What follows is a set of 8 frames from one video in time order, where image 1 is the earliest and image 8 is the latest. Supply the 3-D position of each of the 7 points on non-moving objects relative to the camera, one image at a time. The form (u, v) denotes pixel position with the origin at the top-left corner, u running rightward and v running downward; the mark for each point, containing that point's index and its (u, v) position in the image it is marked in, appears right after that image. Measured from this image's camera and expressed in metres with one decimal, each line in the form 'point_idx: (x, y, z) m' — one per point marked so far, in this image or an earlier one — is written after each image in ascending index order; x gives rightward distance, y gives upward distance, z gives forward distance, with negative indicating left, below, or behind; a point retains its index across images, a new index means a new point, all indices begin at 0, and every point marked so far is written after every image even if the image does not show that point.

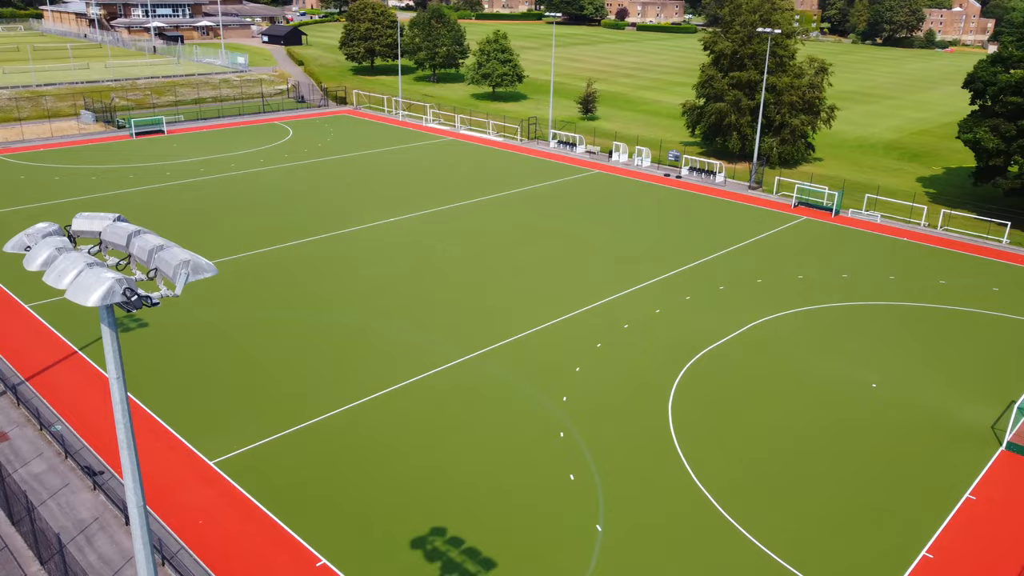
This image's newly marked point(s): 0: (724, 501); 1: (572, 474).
0: (+4.5, -4.6, +17.4) m
1: (+1.3, -4.1, +18.2) m
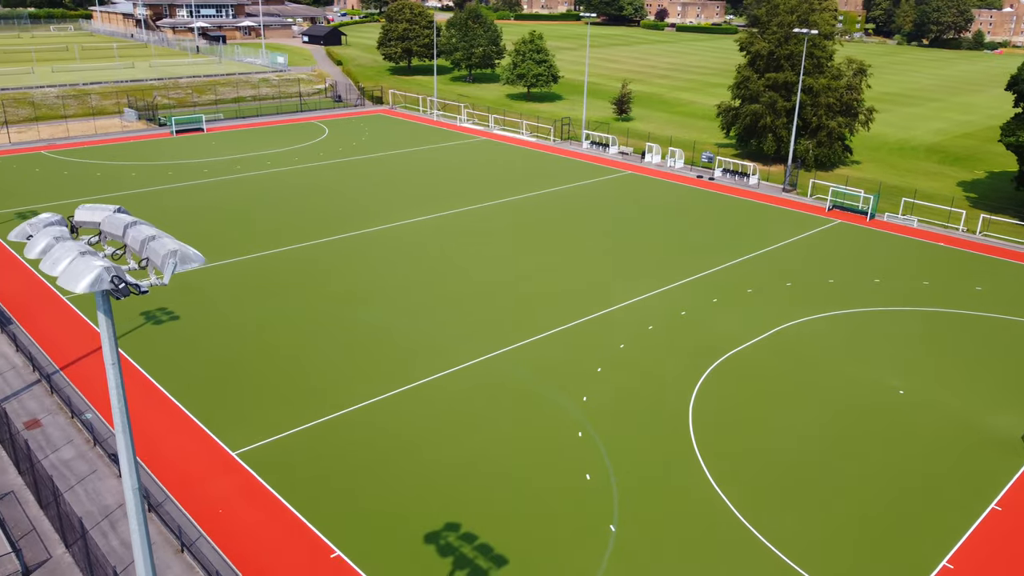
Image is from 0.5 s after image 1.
0: (+4.8, -4.6, +17.3) m
1: (+1.7, -4.1, +18.2) m
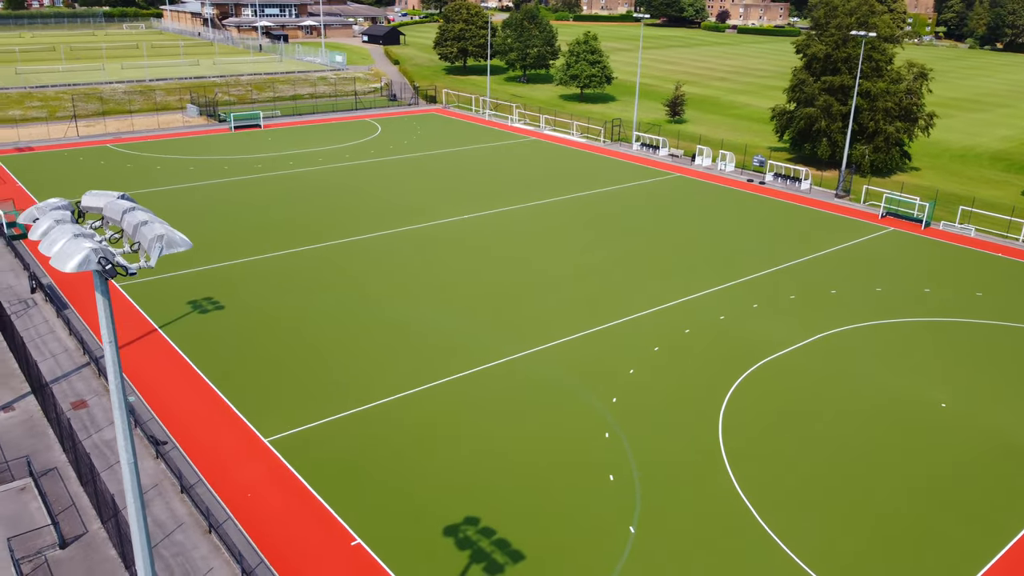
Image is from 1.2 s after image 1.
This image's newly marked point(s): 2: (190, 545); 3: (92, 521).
0: (+5.3, -4.7, +17.0) m
1: (+2.2, -4.2, +18.2) m
2: (-6.0, -4.8, +15.3) m
3: (-8.1, -4.5, +15.8) m
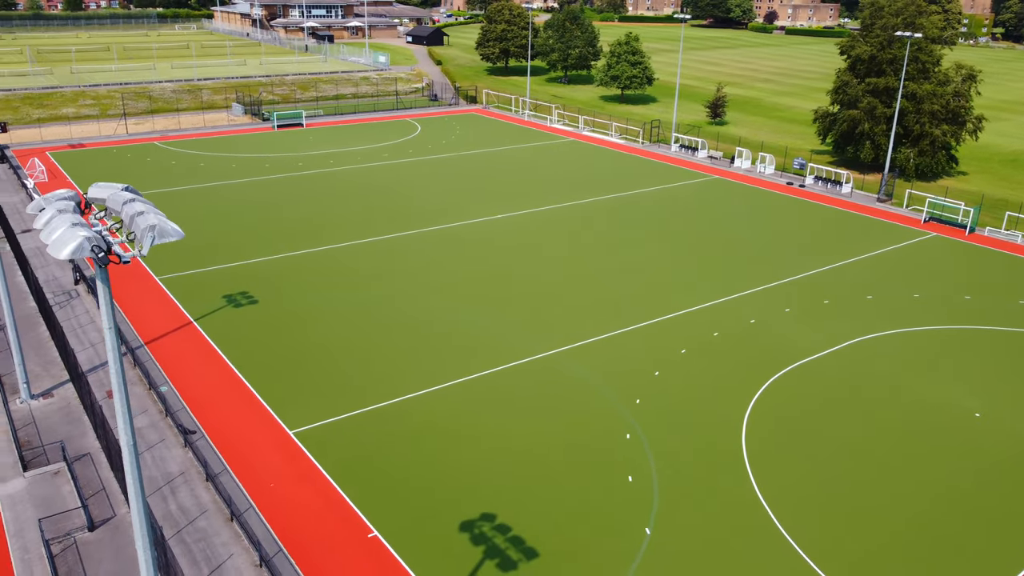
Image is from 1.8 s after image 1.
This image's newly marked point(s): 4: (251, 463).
0: (+5.6, -4.8, +16.8) m
1: (+2.6, -4.2, +18.2) m
2: (-5.8, -4.7, +15.7) m
3: (-7.8, -4.3, +16.3) m
4: (-5.8, -3.8, +18.0) m
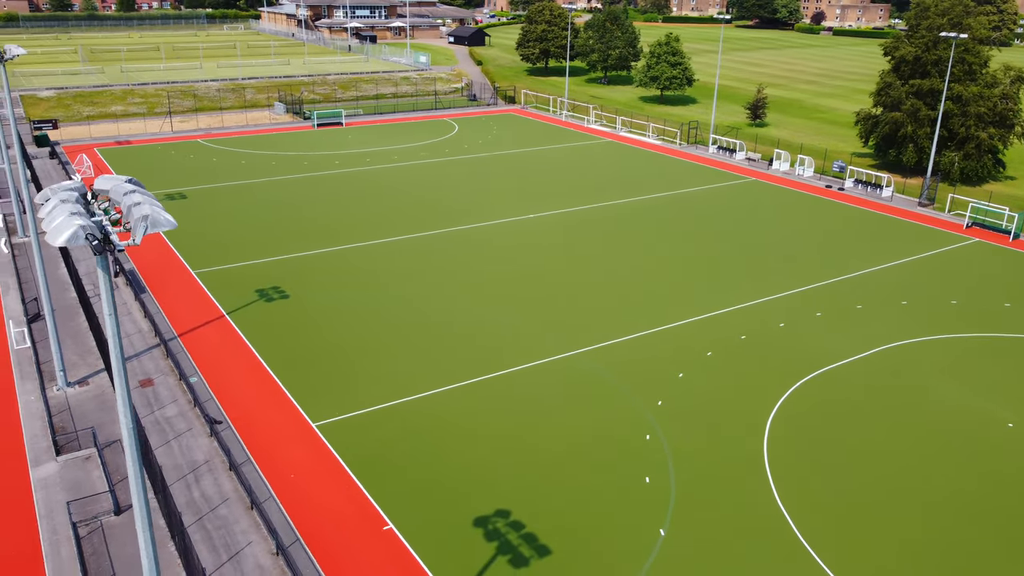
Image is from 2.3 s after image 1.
0: (+5.9, -4.8, +16.6) m
1: (+3.0, -4.2, +18.1) m
2: (-5.5, -4.6, +16.1) m
3: (-7.5, -4.2, +16.8) m
4: (-5.4, -3.7, +18.4) m
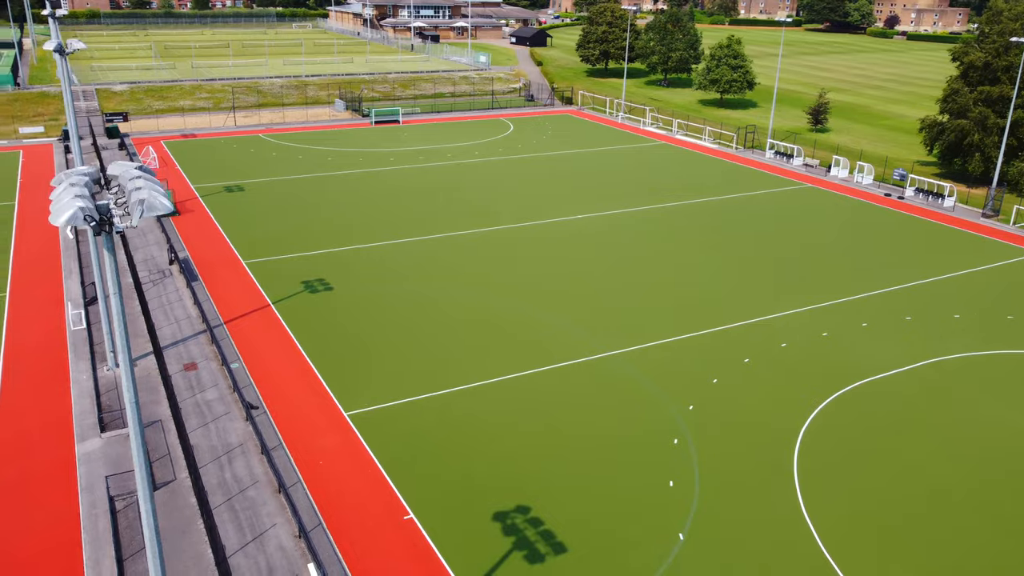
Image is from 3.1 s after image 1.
0: (+6.3, -5.0, +16.3) m
1: (+3.5, -4.2, +18.0) m
2: (-5.1, -4.3, +16.6) m
3: (-7.0, -3.9, +17.4) m
4: (-4.8, -3.5, +18.9) m
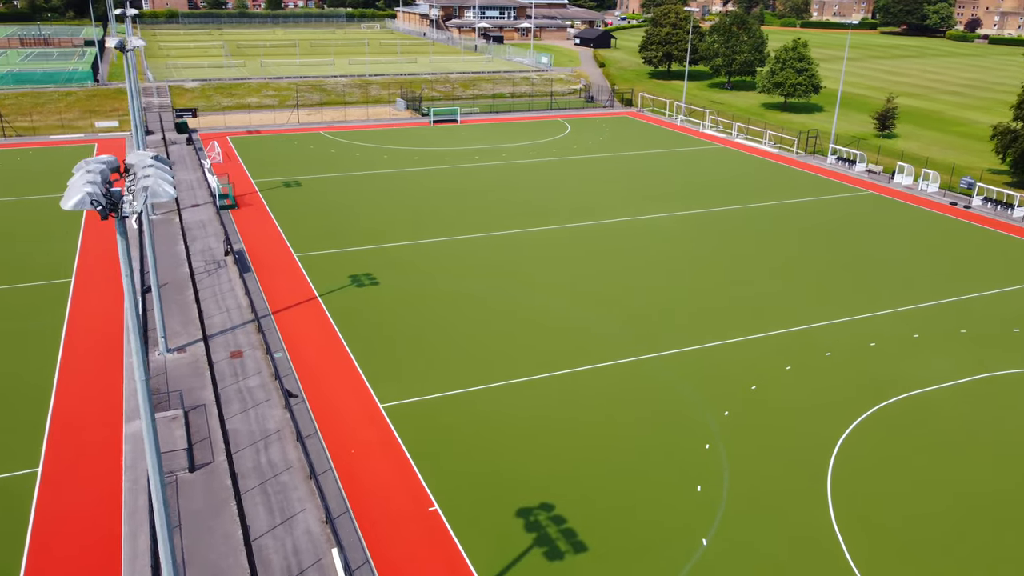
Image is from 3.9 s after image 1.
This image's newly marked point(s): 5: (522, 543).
0: (+6.7, -5.1, +15.9) m
1: (+4.1, -4.3, +17.8) m
2: (-4.6, -4.2, +17.1) m
3: (-6.5, -3.6, +18.1) m
4: (-4.1, -3.3, +19.3) m
5: (+0.2, -5.0, +16.0) m
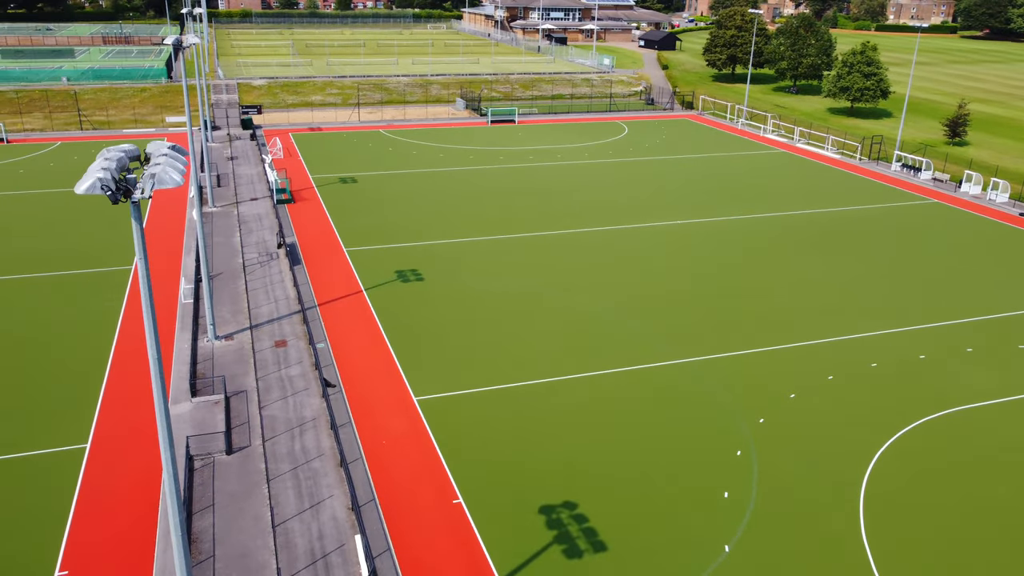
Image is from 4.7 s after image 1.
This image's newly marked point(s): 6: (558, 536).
0: (+7.1, -5.3, +15.5) m
1: (+4.7, -4.4, +17.6) m
2: (-4.1, -4.0, +17.5) m
3: (-5.8, -3.4, +18.7) m
4: (-3.4, -3.2, +19.8) m
5: (+0.6, -4.9, +16.1) m
6: (+0.9, -4.9, +16.2) m
